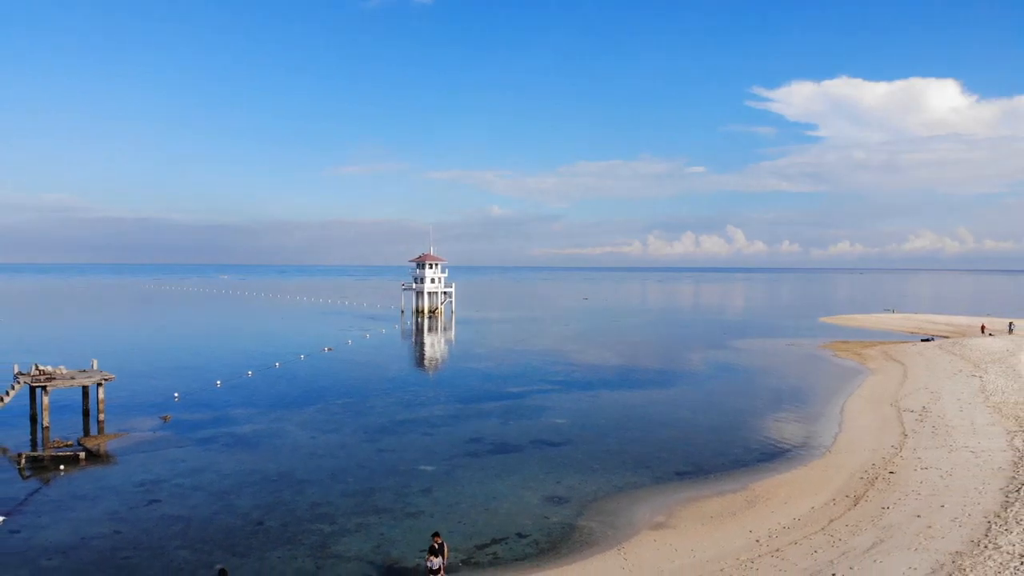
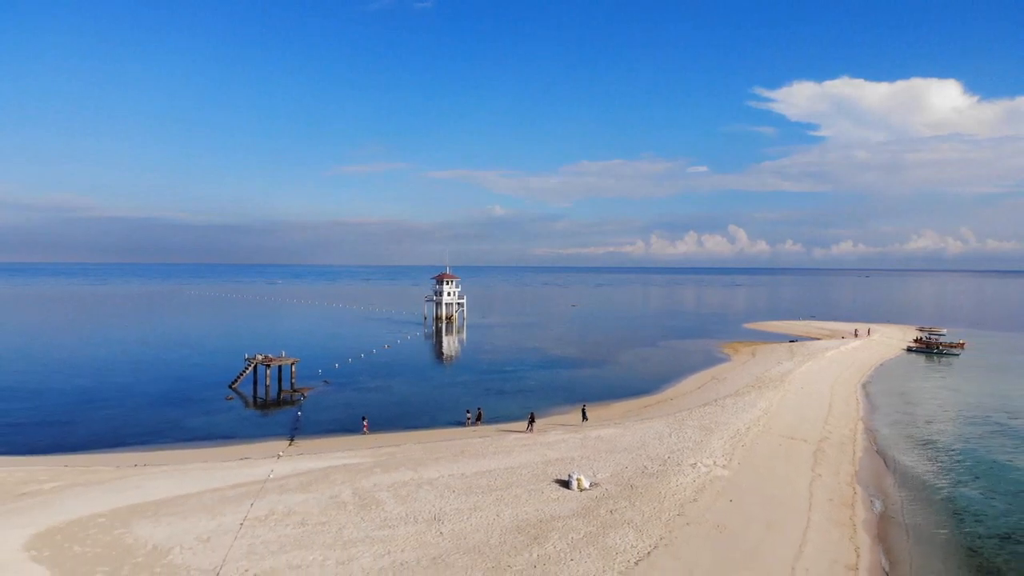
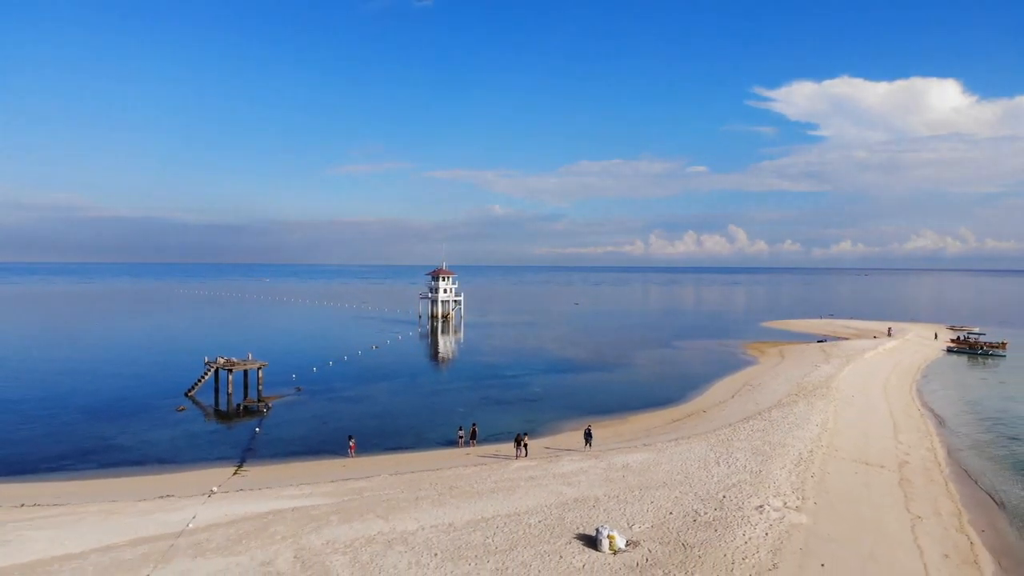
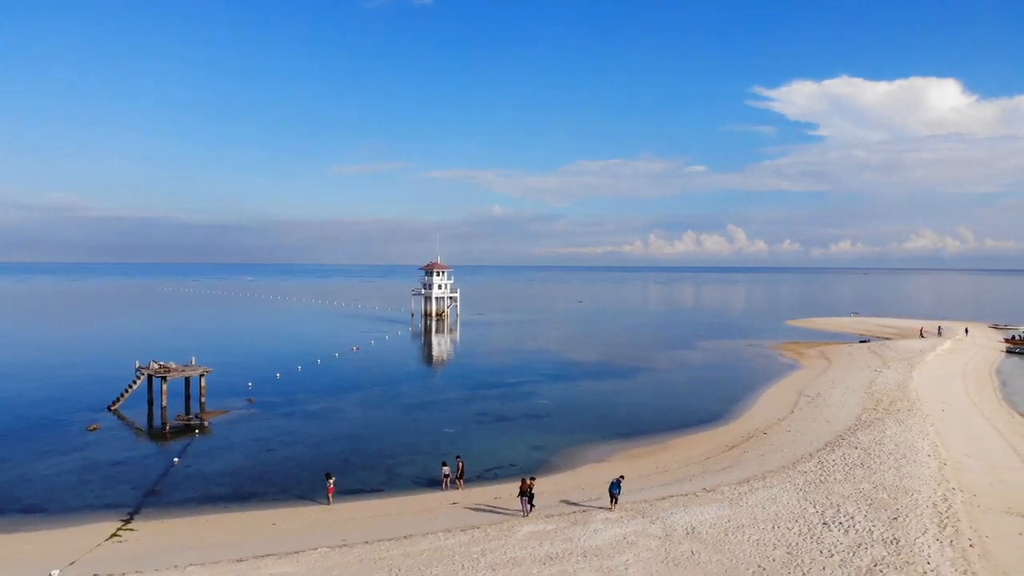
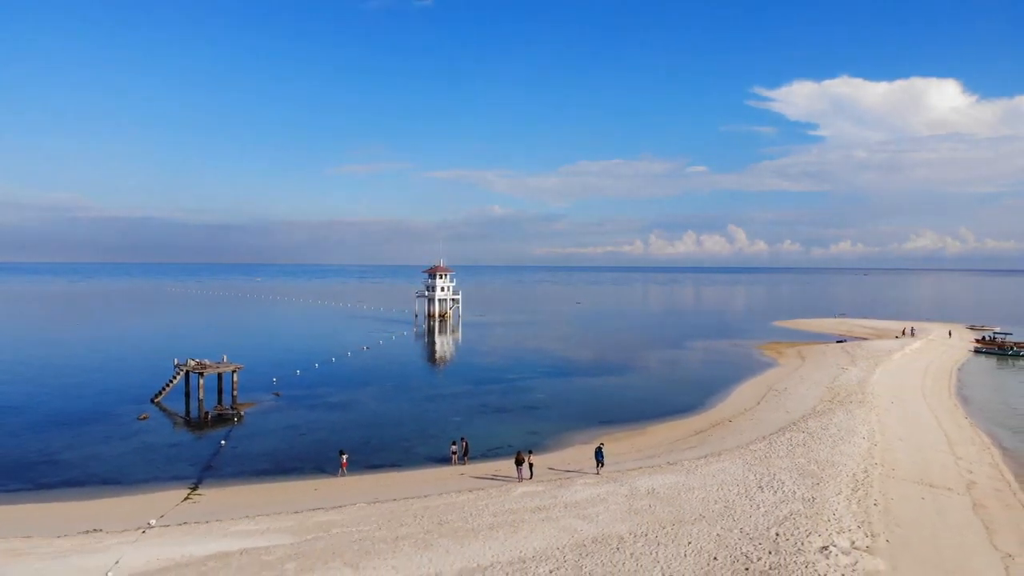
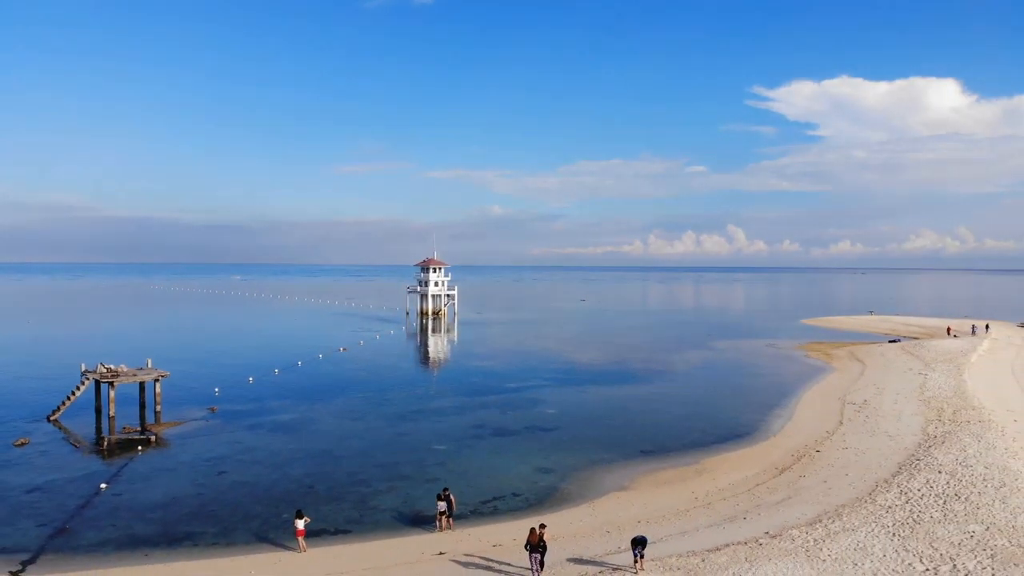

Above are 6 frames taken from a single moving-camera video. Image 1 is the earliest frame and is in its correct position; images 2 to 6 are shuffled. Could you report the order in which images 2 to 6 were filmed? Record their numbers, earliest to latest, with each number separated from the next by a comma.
6, 4, 5, 3, 2
